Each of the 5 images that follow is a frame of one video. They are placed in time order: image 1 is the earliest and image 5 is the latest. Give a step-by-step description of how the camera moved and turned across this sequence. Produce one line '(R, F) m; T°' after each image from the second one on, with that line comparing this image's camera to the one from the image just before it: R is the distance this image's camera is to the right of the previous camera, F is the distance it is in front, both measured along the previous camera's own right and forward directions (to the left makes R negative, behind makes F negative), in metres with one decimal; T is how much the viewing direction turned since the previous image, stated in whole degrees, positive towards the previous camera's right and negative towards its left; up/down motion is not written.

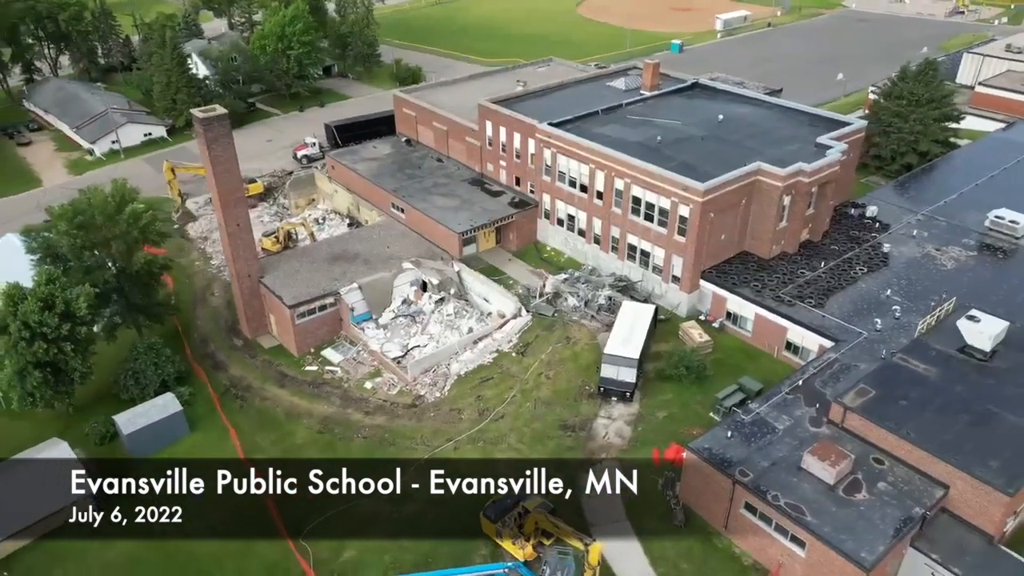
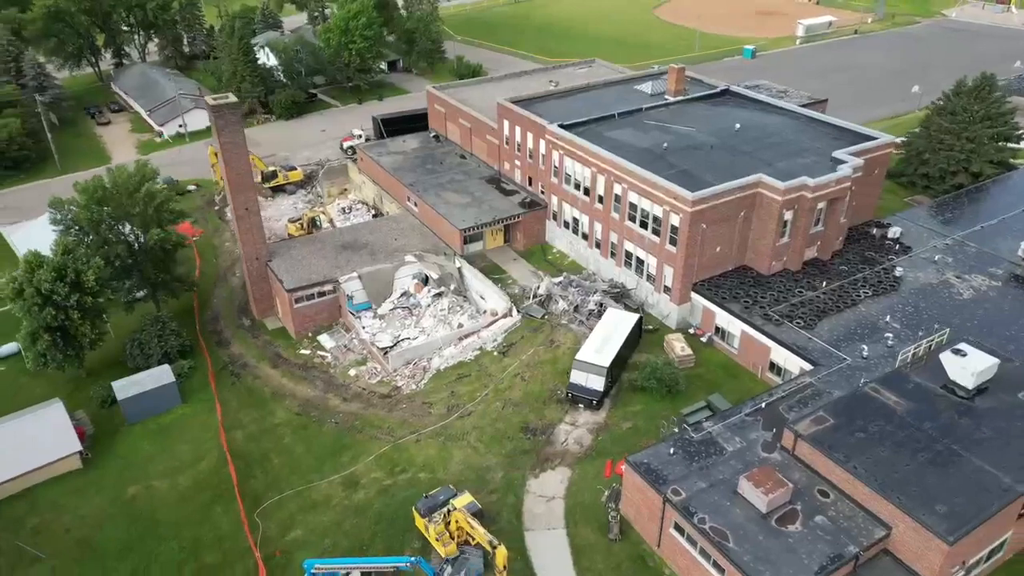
(+4.8, +0.3) m; -7°
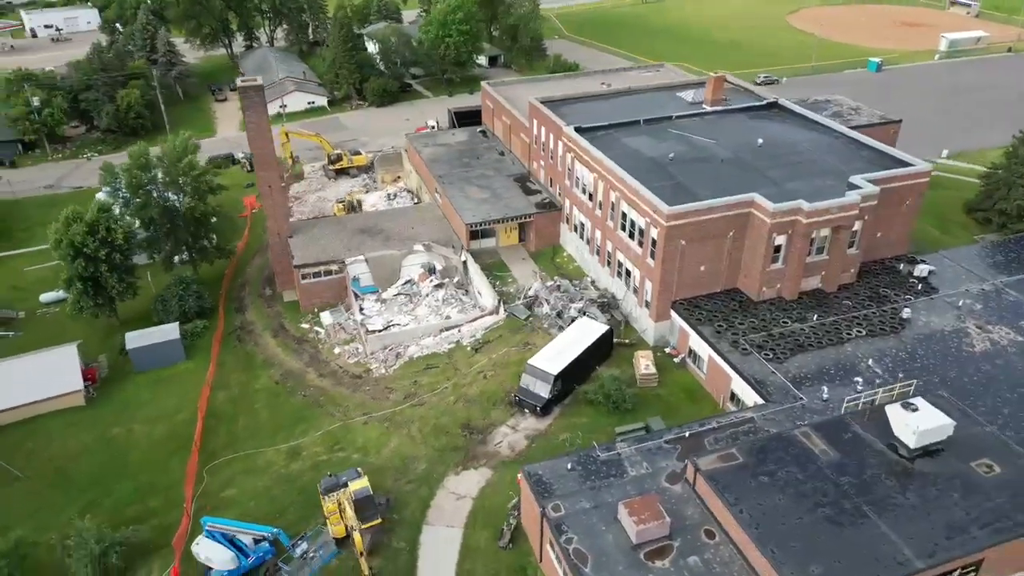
(+7.5, +0.7) m; -11°
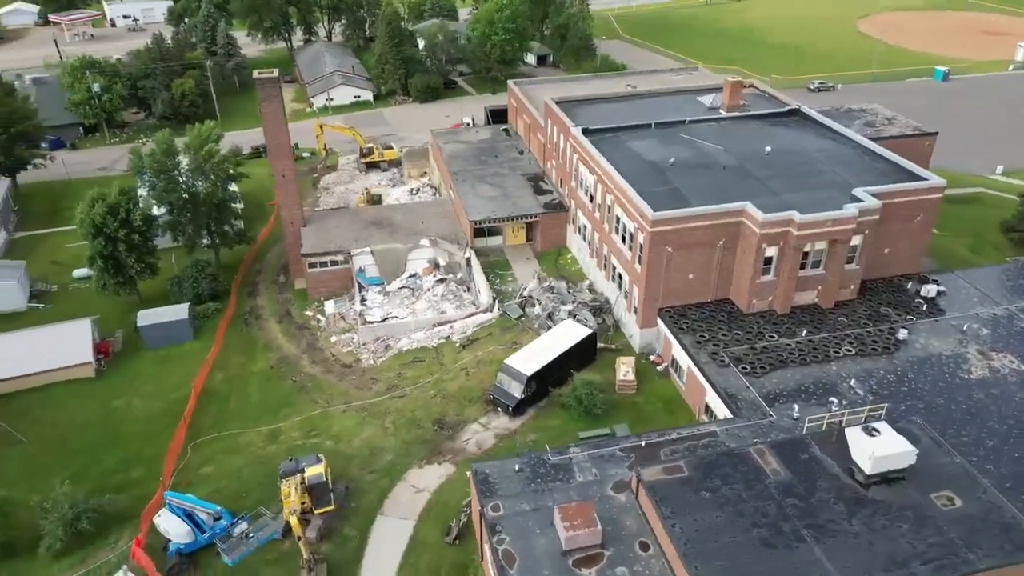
(+3.7, +0.2) m; -5°
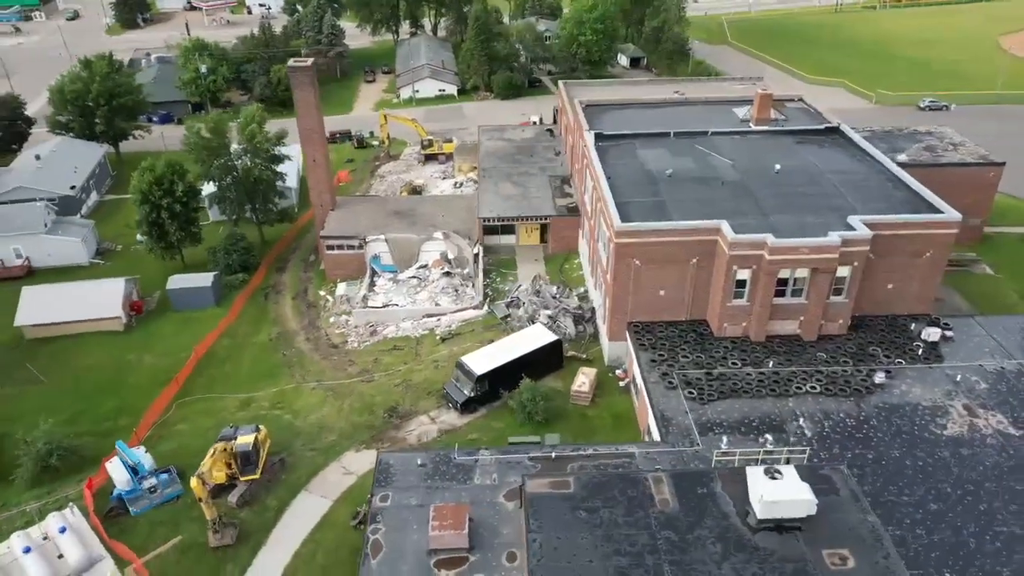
(+6.8, +0.6) m; -10°
